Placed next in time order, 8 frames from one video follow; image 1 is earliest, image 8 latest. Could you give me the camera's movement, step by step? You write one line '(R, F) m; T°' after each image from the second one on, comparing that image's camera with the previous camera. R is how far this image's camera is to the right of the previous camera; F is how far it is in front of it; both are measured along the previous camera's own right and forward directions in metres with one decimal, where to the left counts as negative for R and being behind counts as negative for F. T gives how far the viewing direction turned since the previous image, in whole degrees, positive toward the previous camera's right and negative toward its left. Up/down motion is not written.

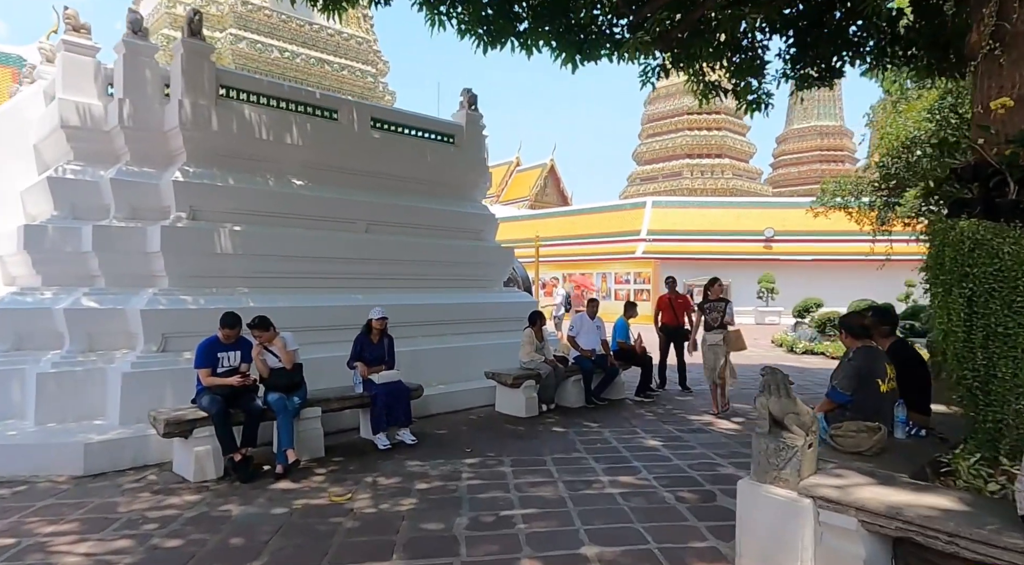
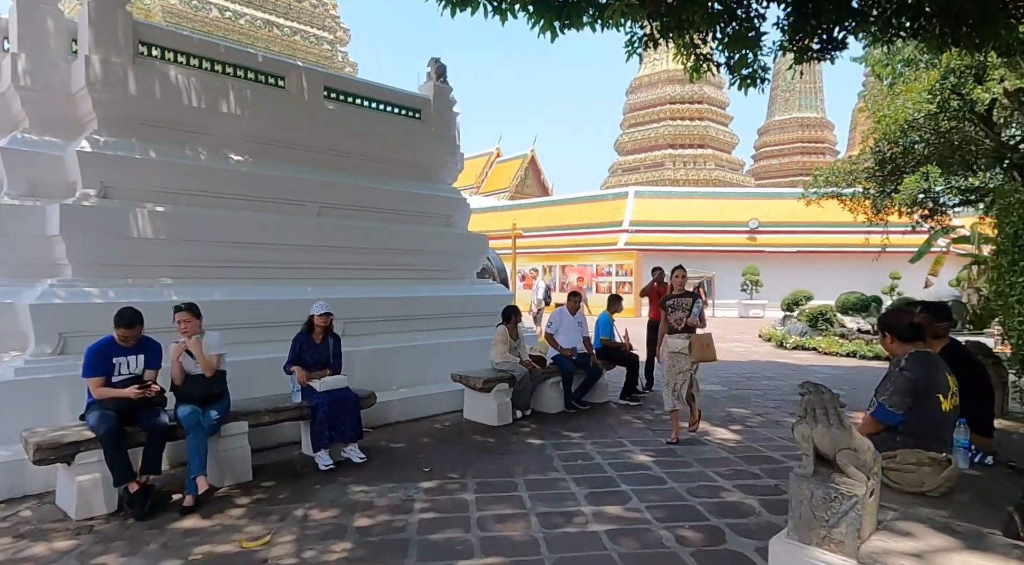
(+0.1, +0.7) m; +2°
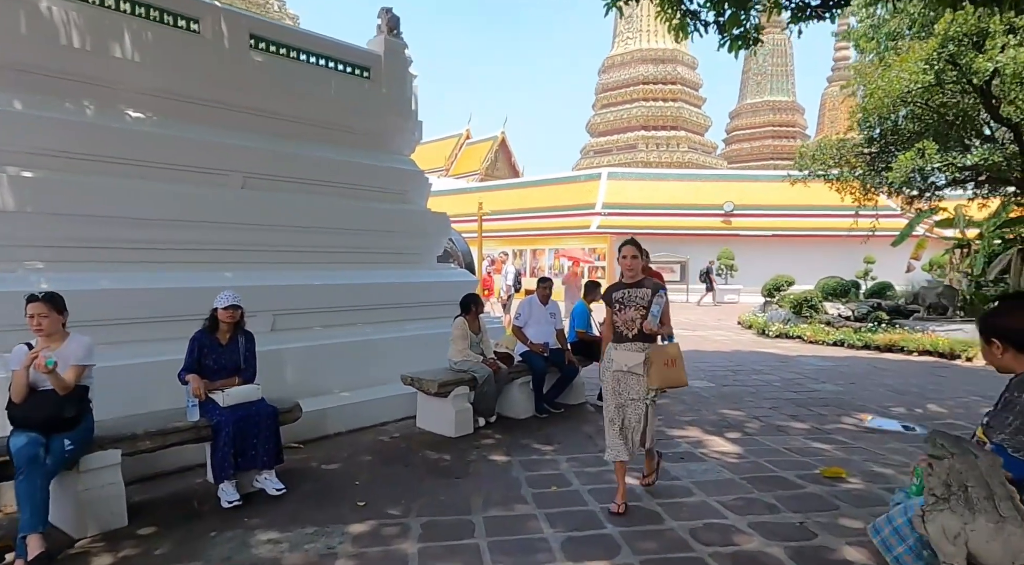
(+0.1, +0.8) m; +3°
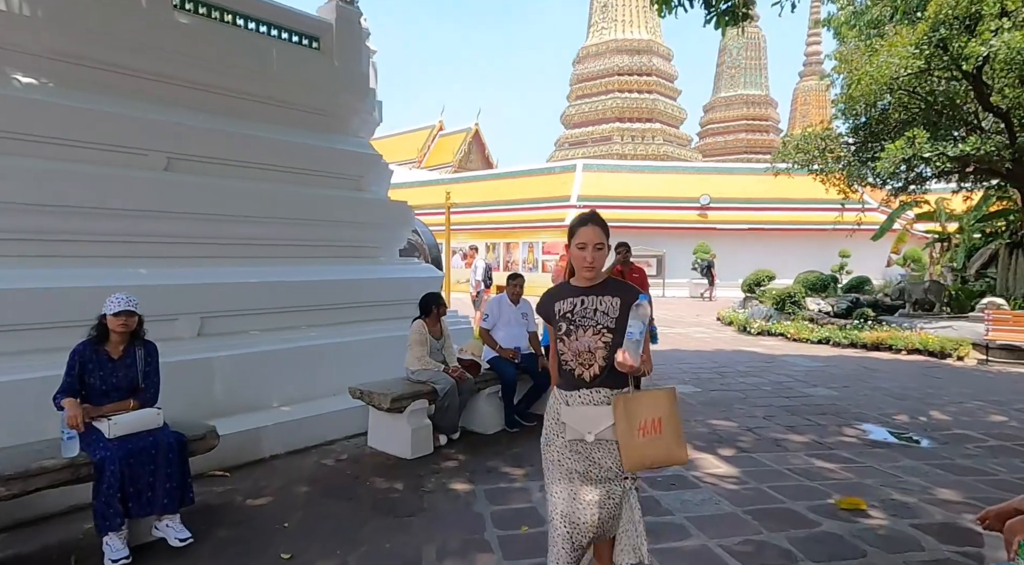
(+0.1, +0.6) m; +2°
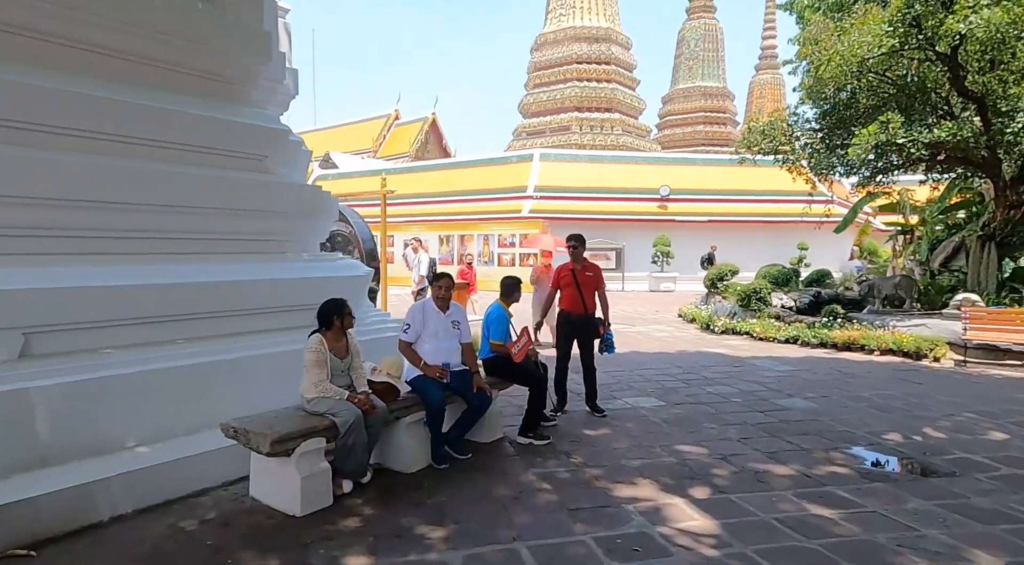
(+0.2, +0.9) m; +4°
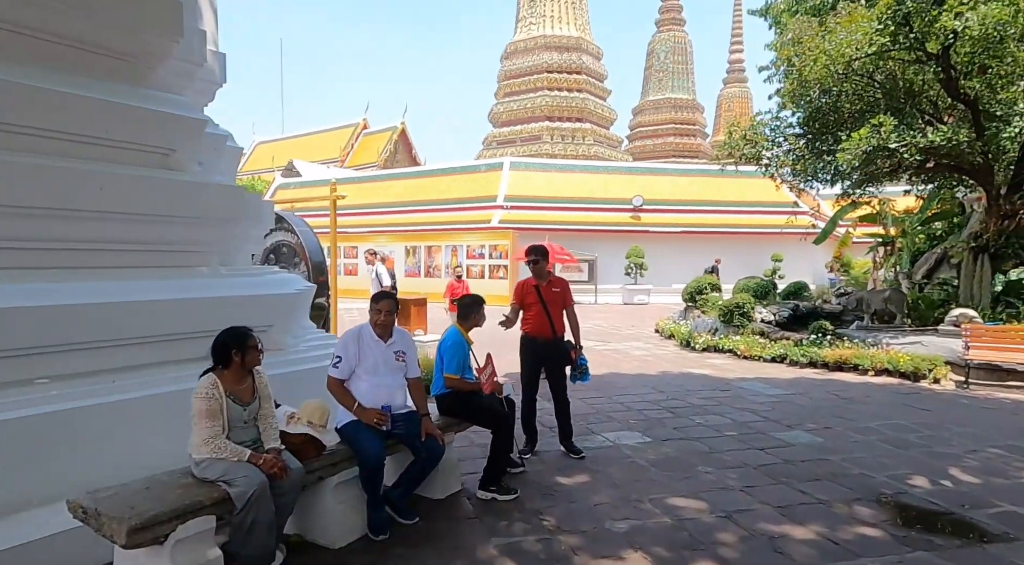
(+0.1, +0.7) m; +3°
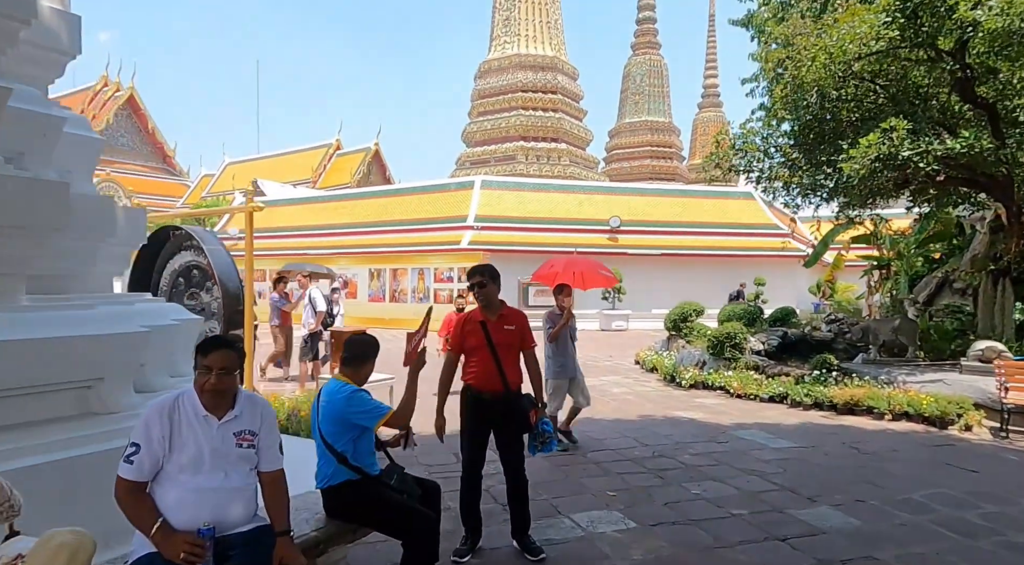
(+0.2, +1.2) m; +2°
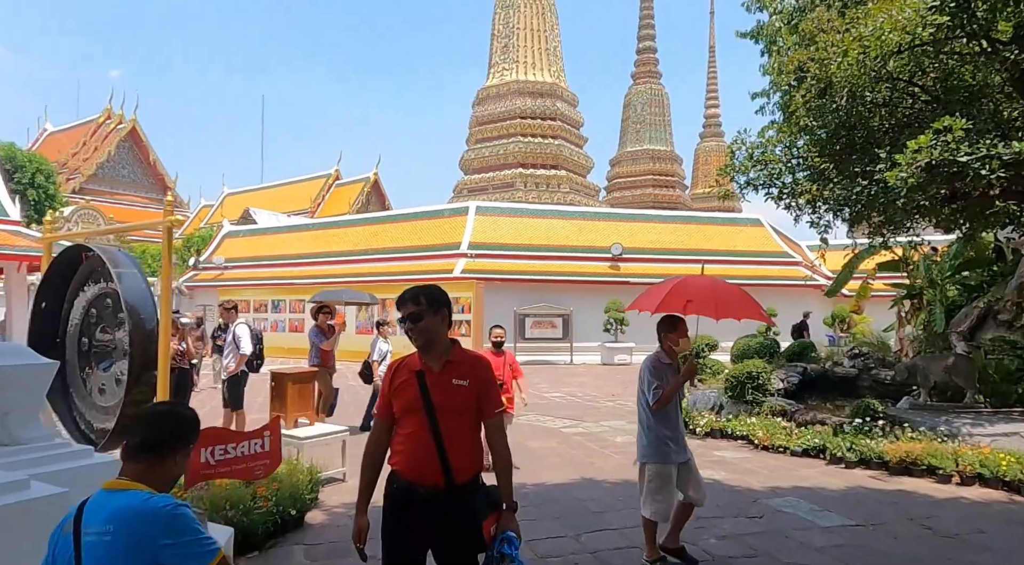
(+0.2, +1.1) m; 0°
